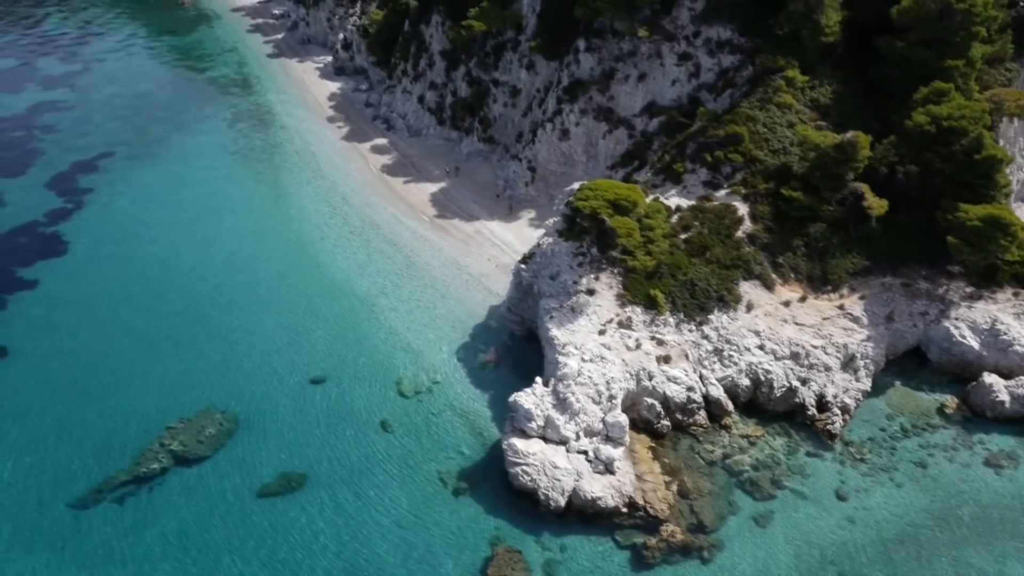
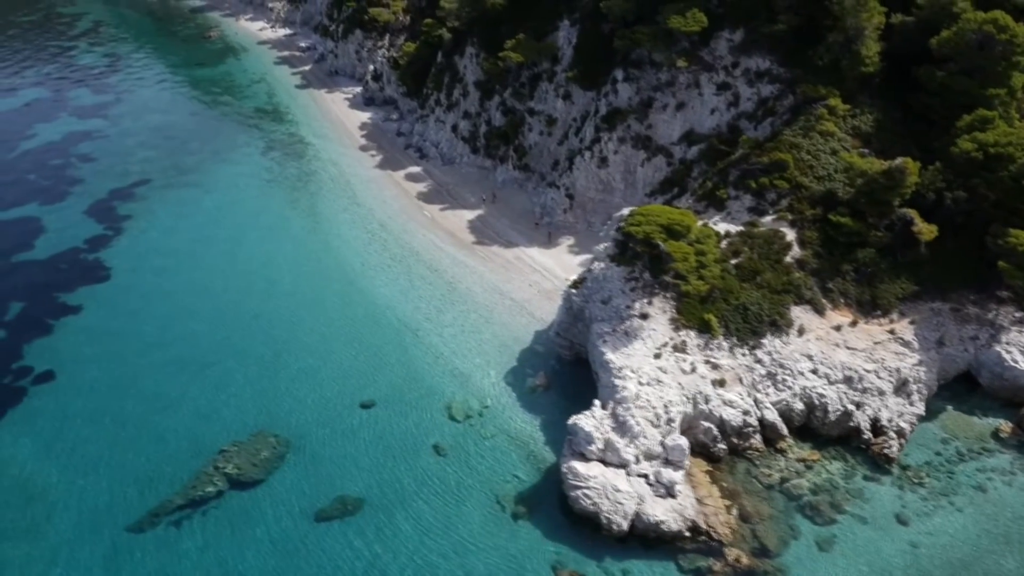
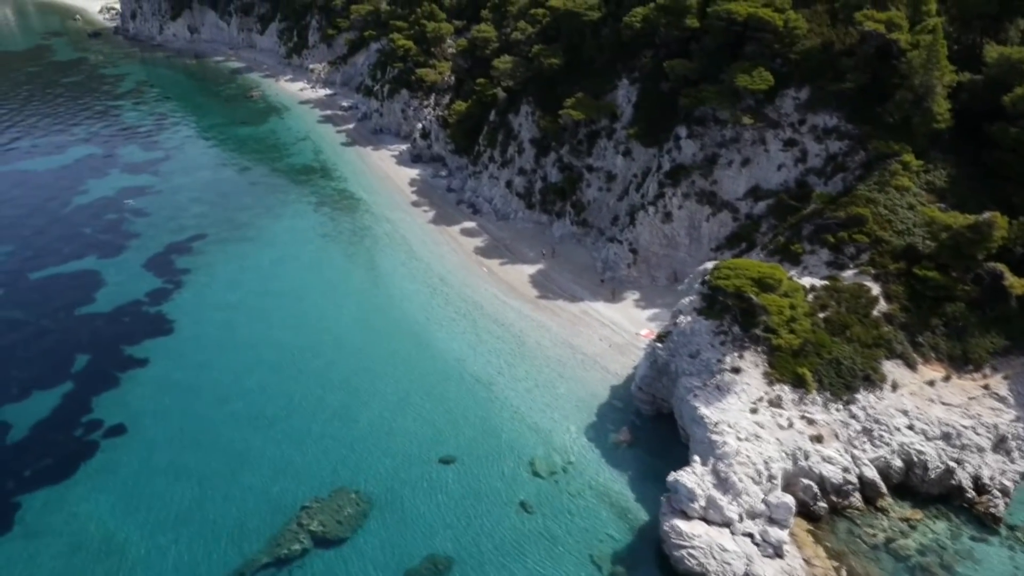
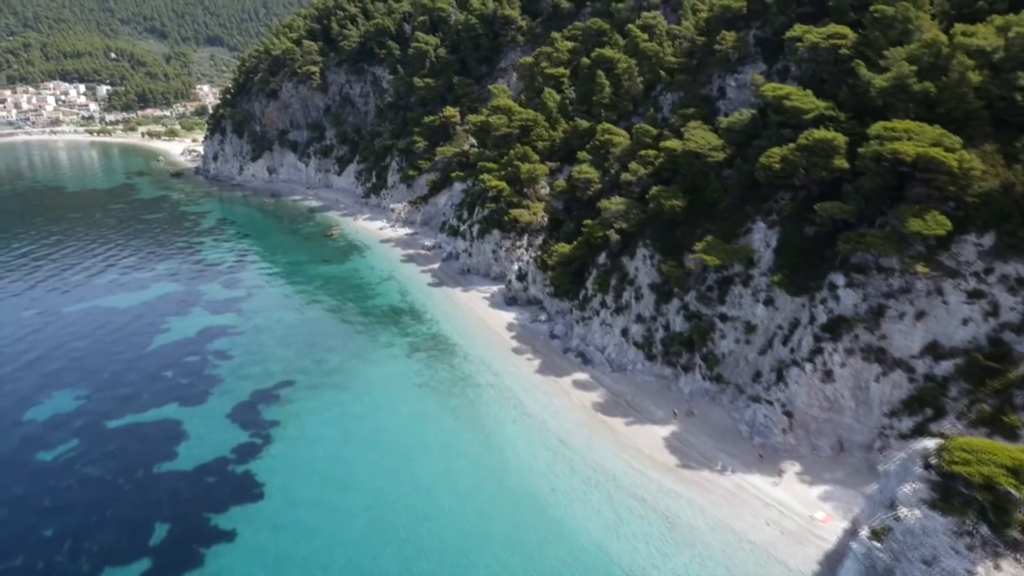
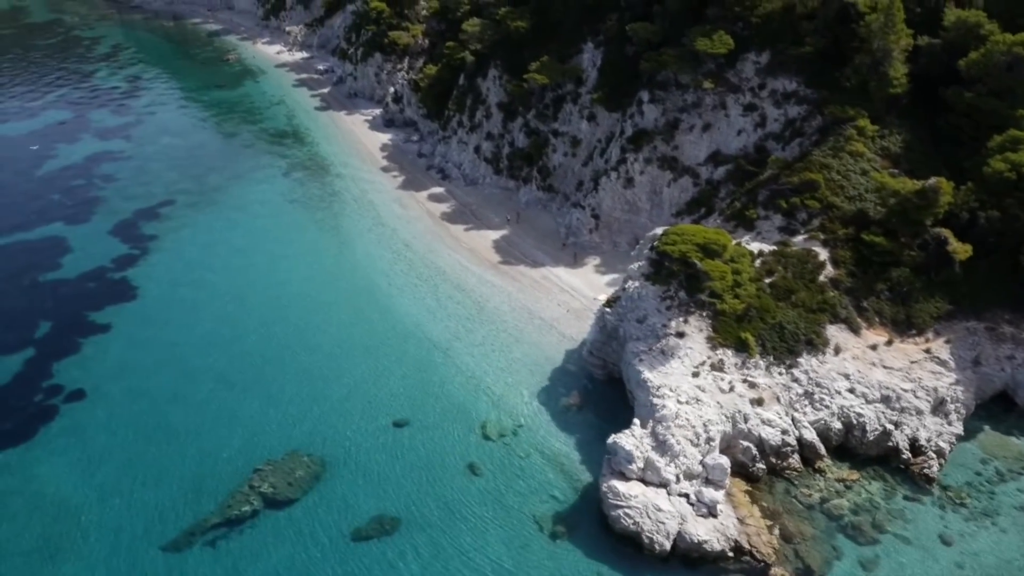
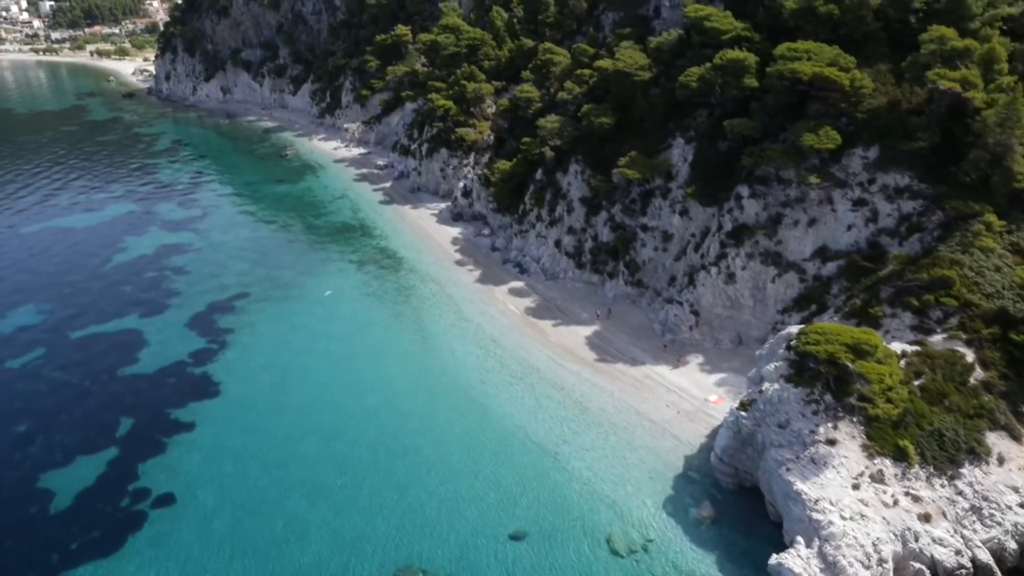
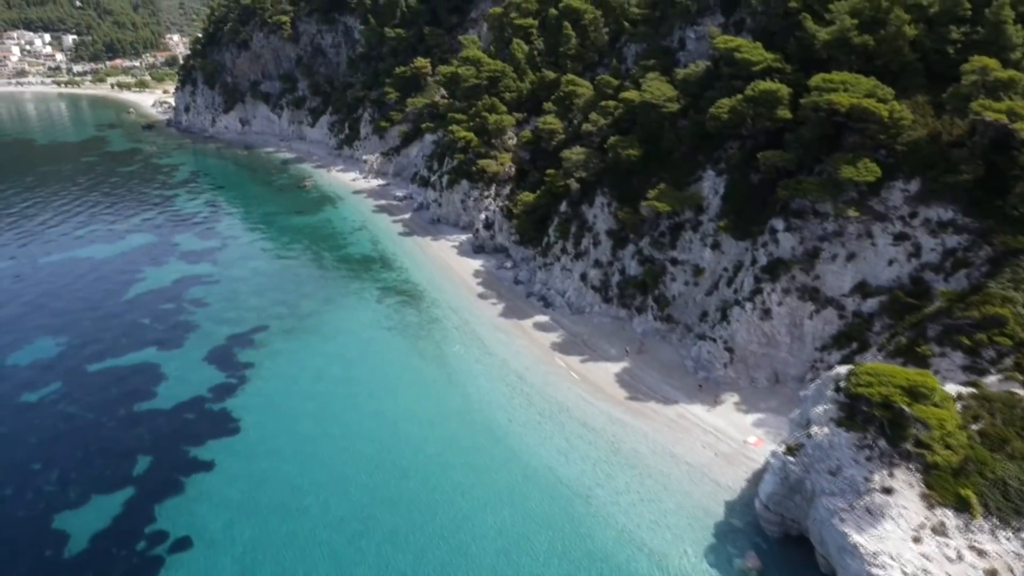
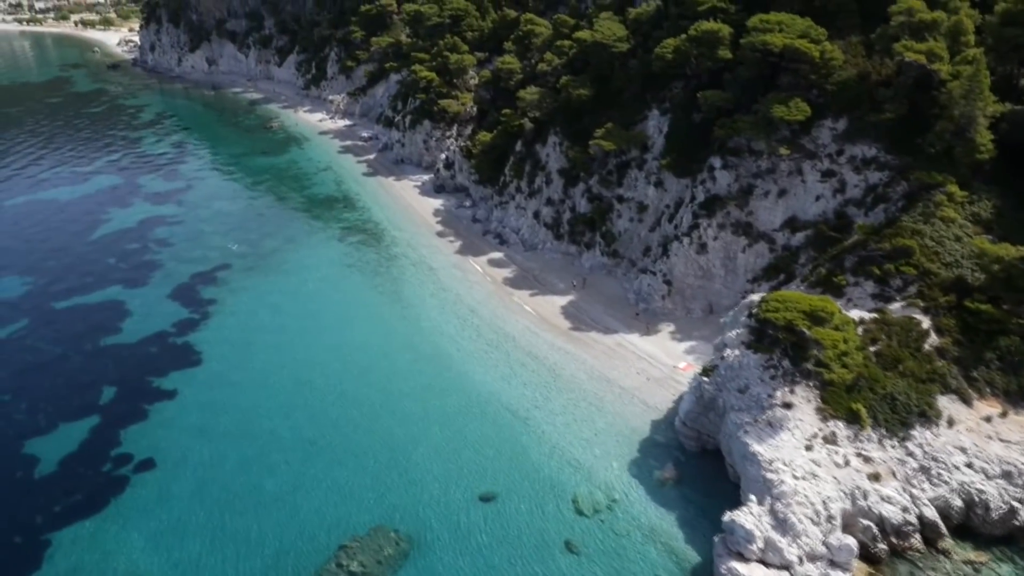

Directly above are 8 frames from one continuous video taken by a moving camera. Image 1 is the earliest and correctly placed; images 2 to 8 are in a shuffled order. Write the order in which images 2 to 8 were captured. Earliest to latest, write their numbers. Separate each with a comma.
2, 5, 3, 8, 6, 7, 4
